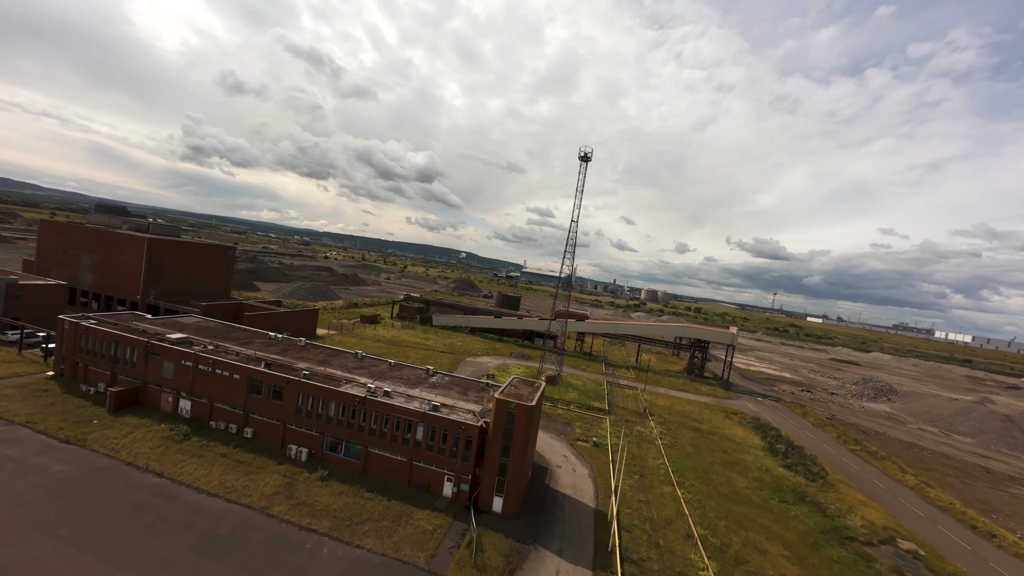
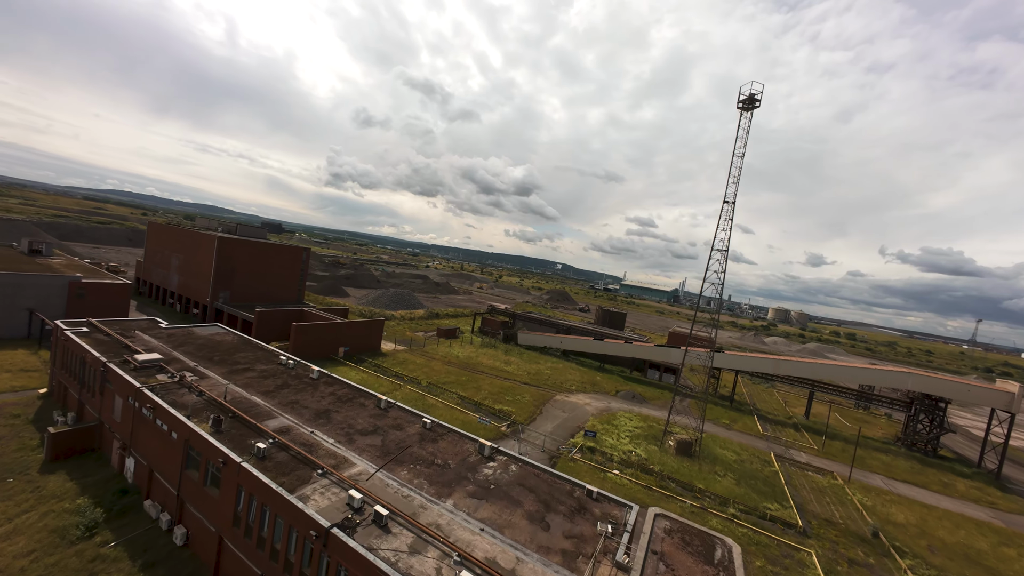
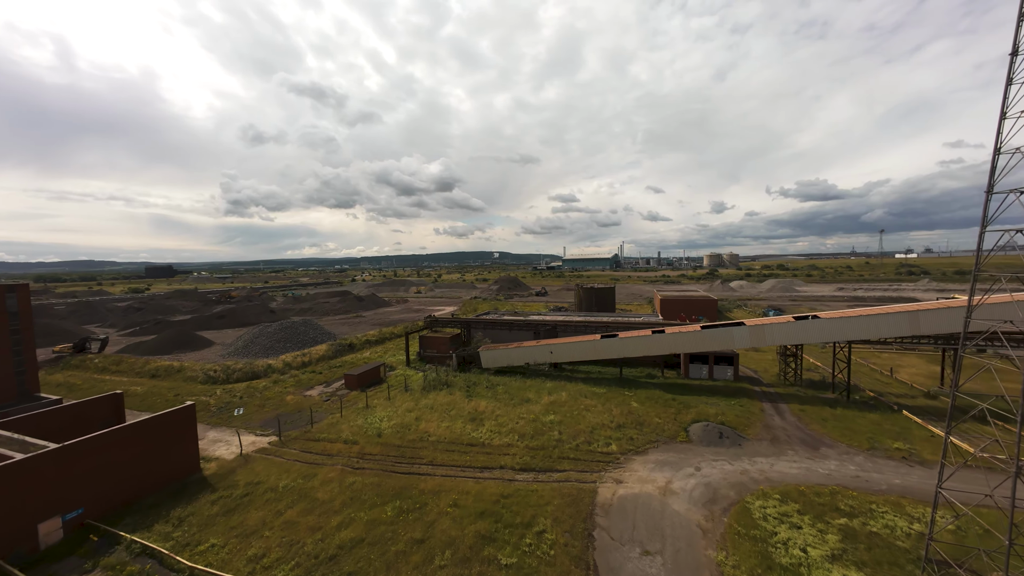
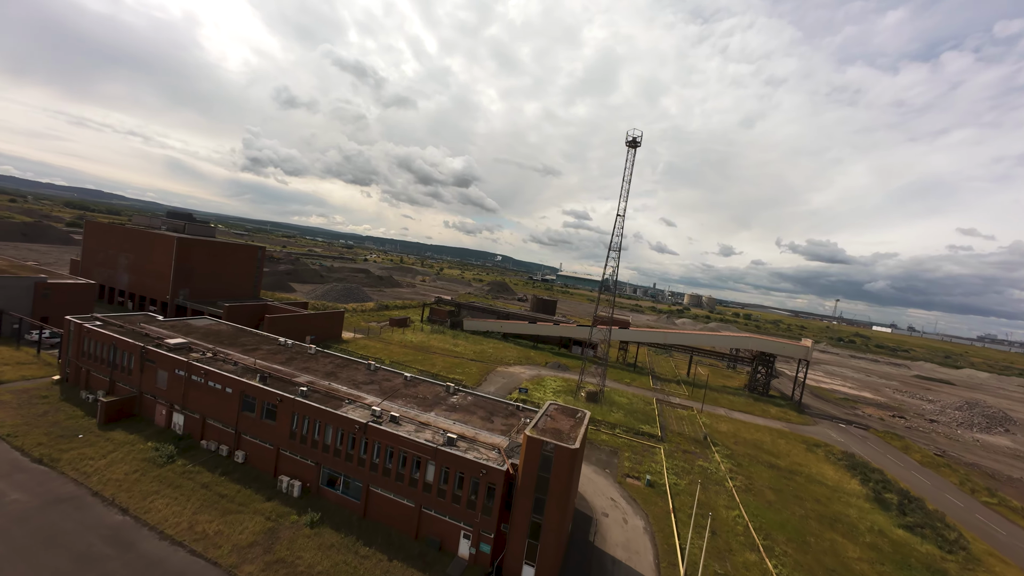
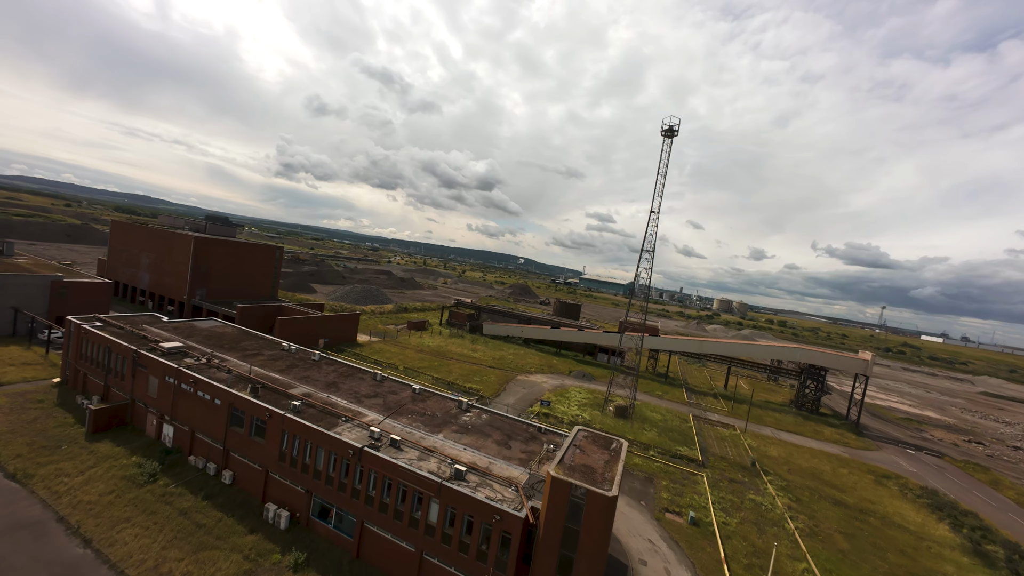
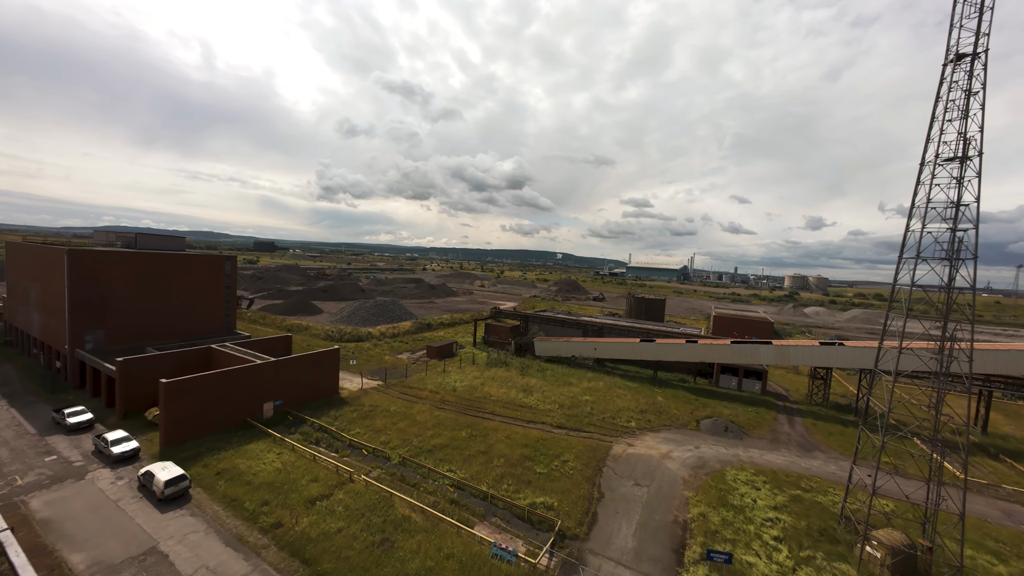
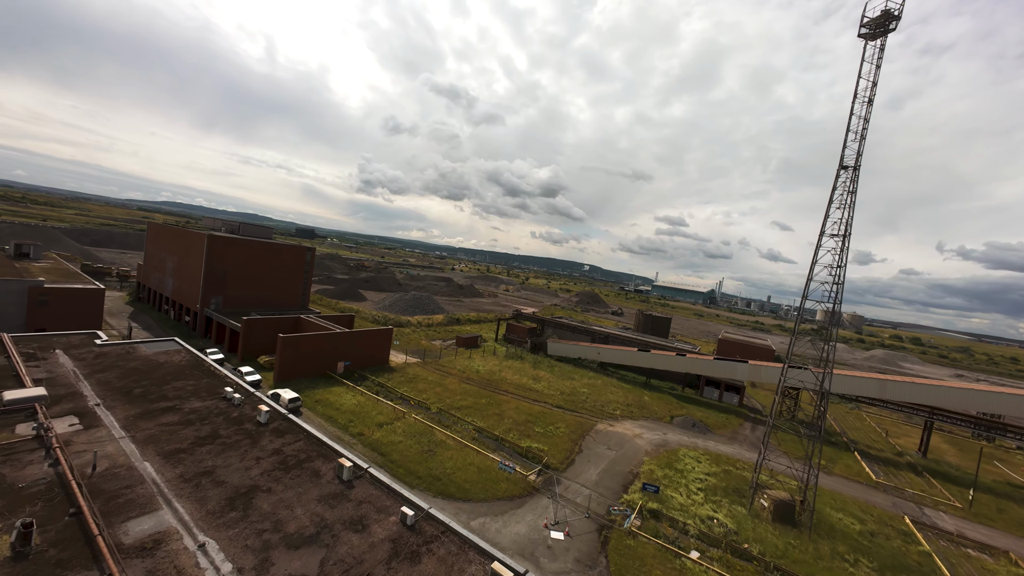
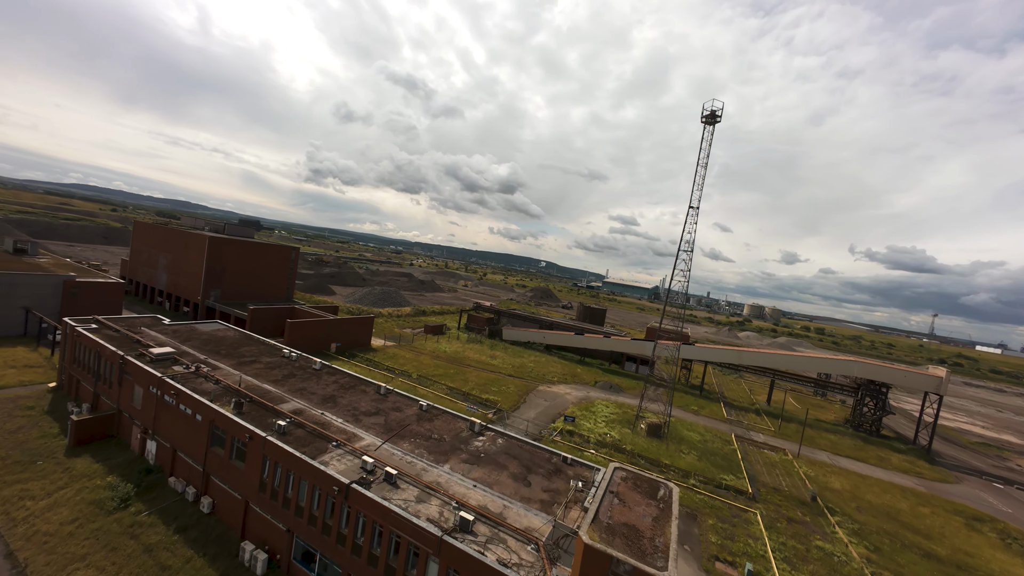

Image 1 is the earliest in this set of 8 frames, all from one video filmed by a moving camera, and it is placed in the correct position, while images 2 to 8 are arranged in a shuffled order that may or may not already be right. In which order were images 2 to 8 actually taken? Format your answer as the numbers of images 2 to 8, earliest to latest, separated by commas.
4, 5, 8, 2, 7, 6, 3
